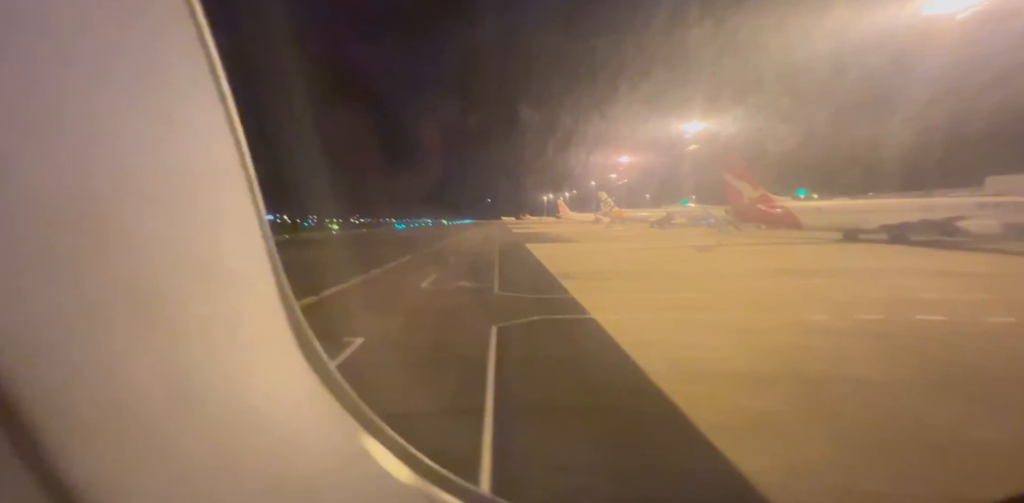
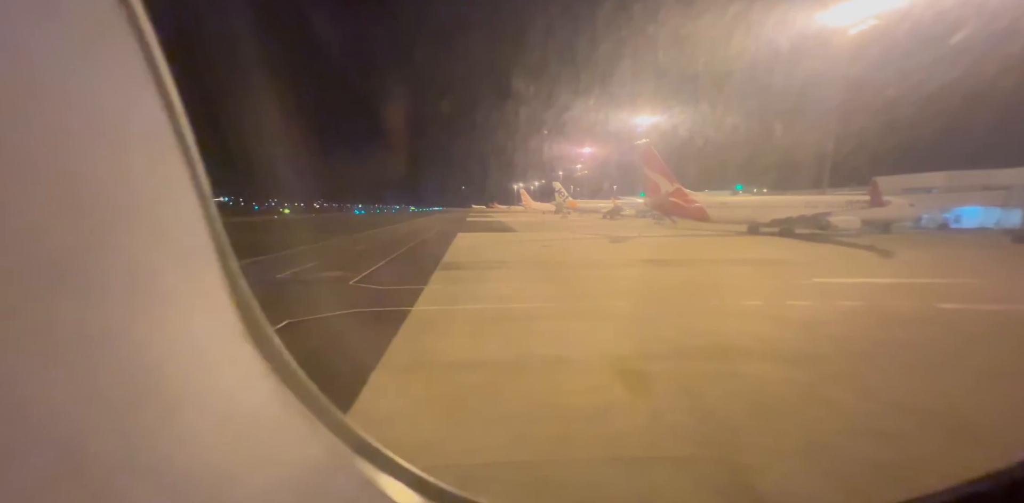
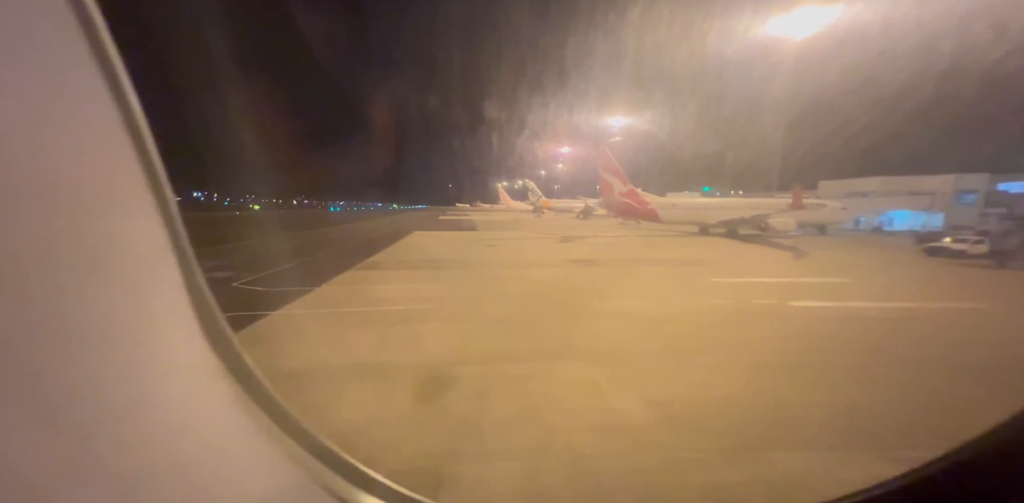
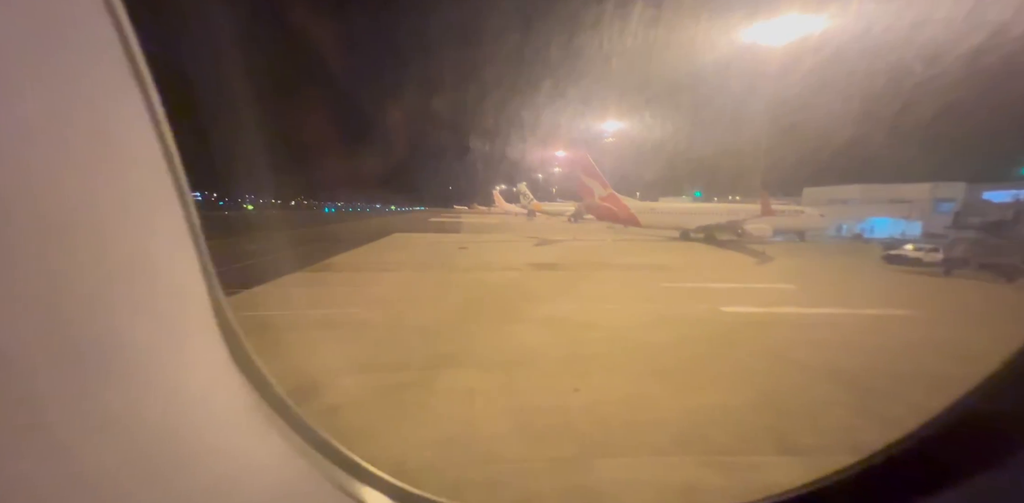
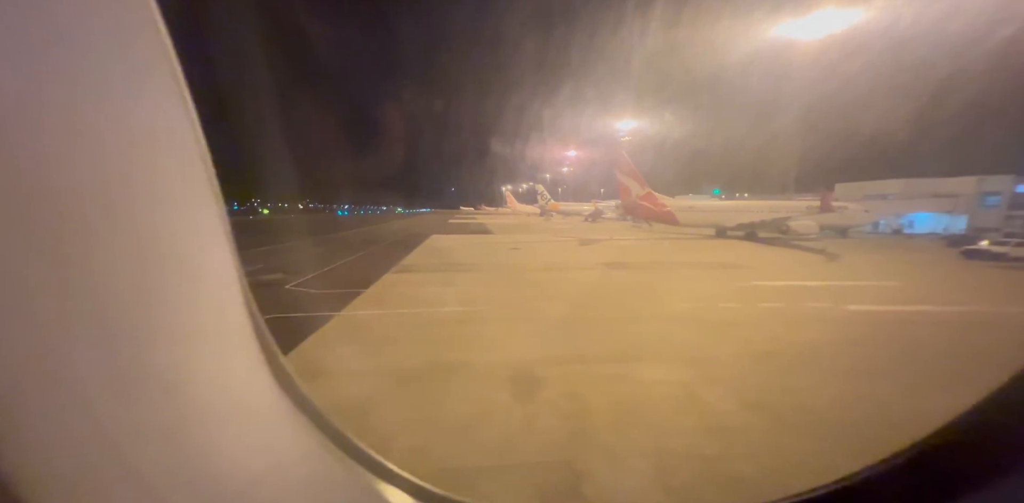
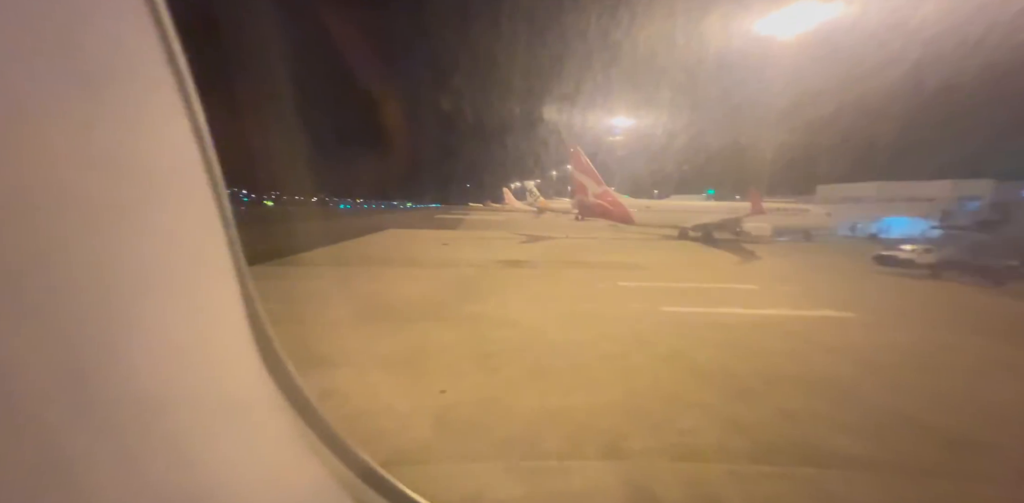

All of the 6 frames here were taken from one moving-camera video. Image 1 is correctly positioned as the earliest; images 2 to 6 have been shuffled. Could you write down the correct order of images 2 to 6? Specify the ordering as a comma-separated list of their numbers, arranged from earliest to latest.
2, 5, 3, 4, 6
